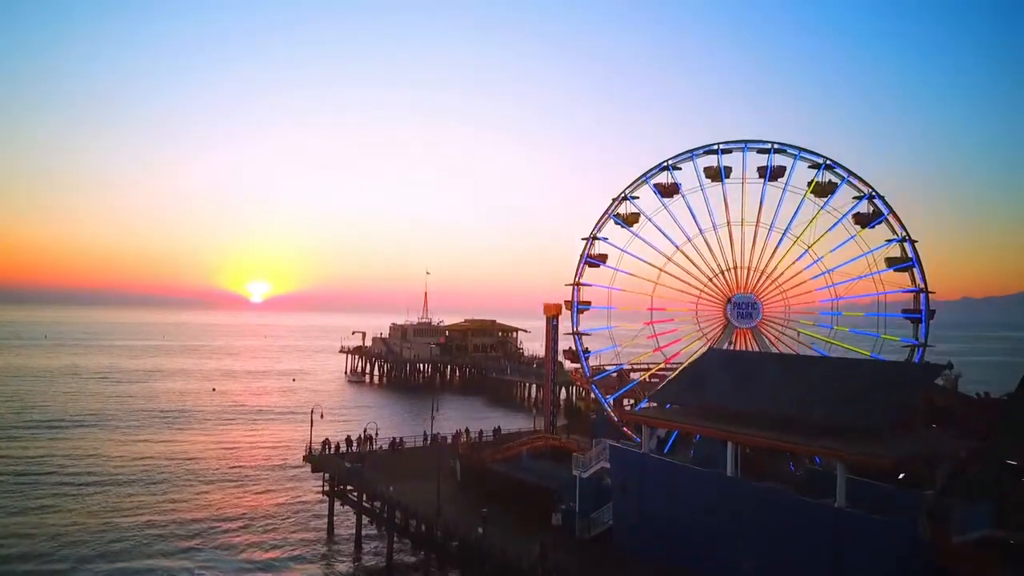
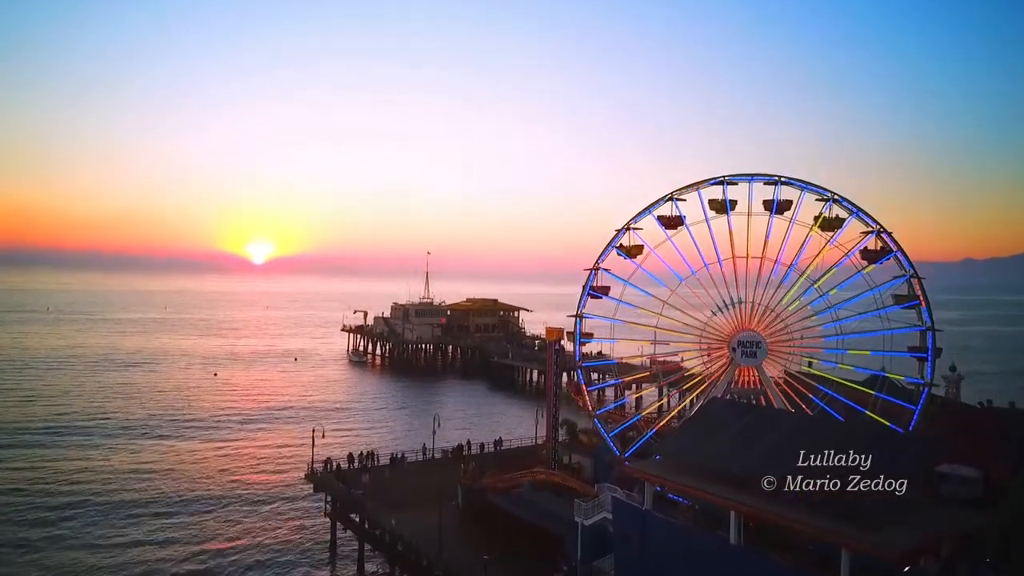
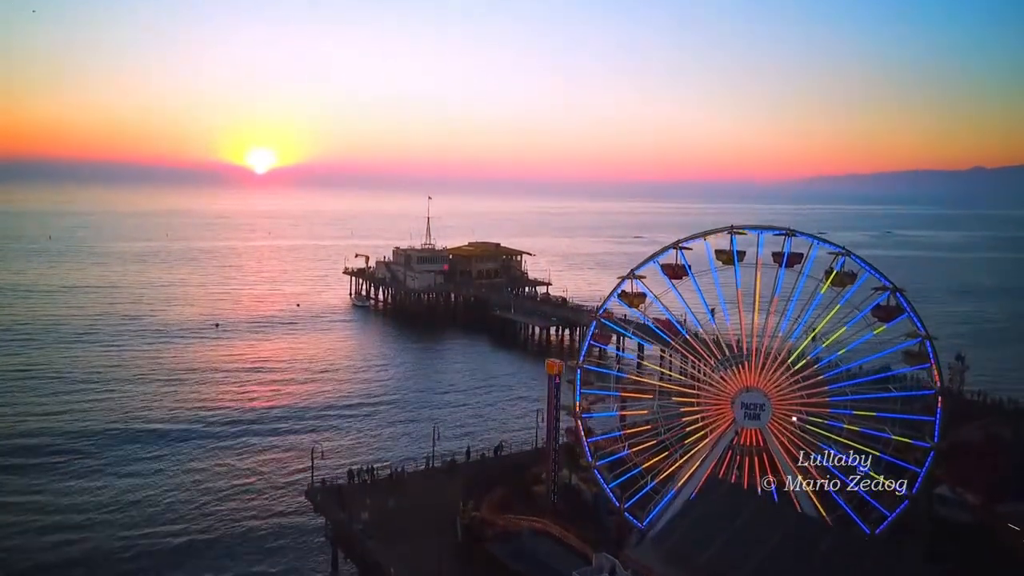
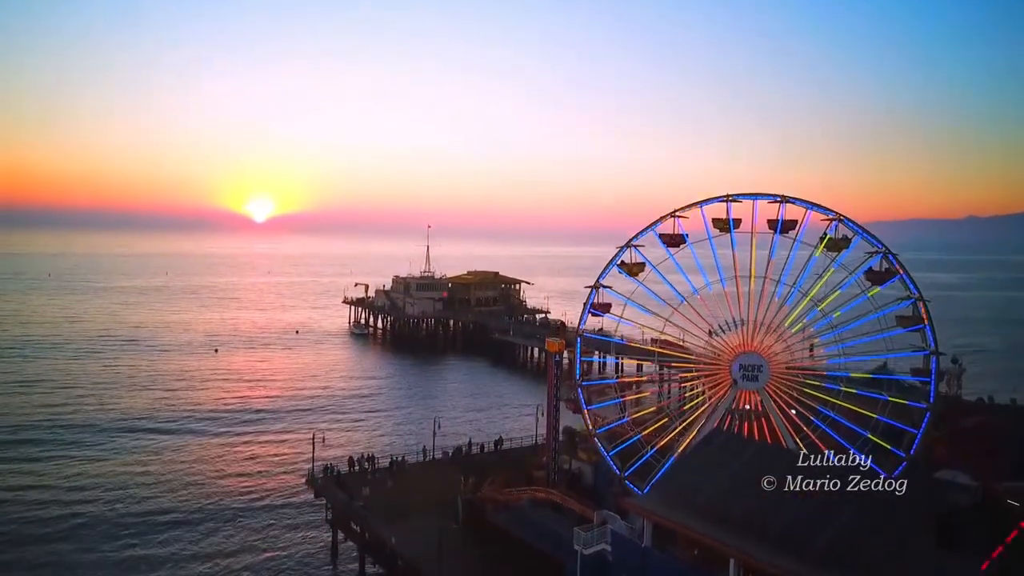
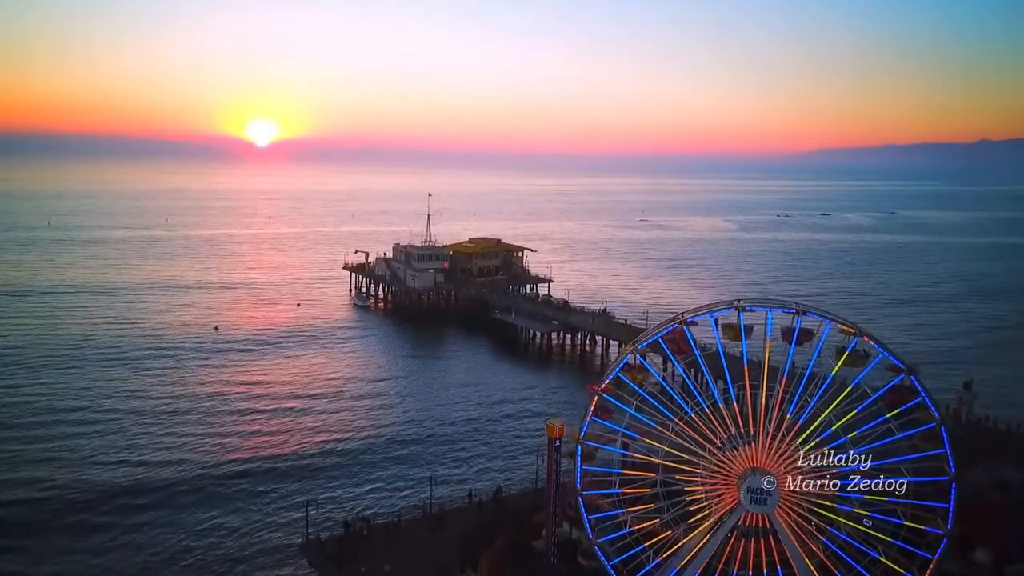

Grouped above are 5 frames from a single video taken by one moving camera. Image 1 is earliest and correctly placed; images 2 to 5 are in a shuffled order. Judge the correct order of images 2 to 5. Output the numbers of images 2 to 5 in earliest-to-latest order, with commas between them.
2, 4, 3, 5
